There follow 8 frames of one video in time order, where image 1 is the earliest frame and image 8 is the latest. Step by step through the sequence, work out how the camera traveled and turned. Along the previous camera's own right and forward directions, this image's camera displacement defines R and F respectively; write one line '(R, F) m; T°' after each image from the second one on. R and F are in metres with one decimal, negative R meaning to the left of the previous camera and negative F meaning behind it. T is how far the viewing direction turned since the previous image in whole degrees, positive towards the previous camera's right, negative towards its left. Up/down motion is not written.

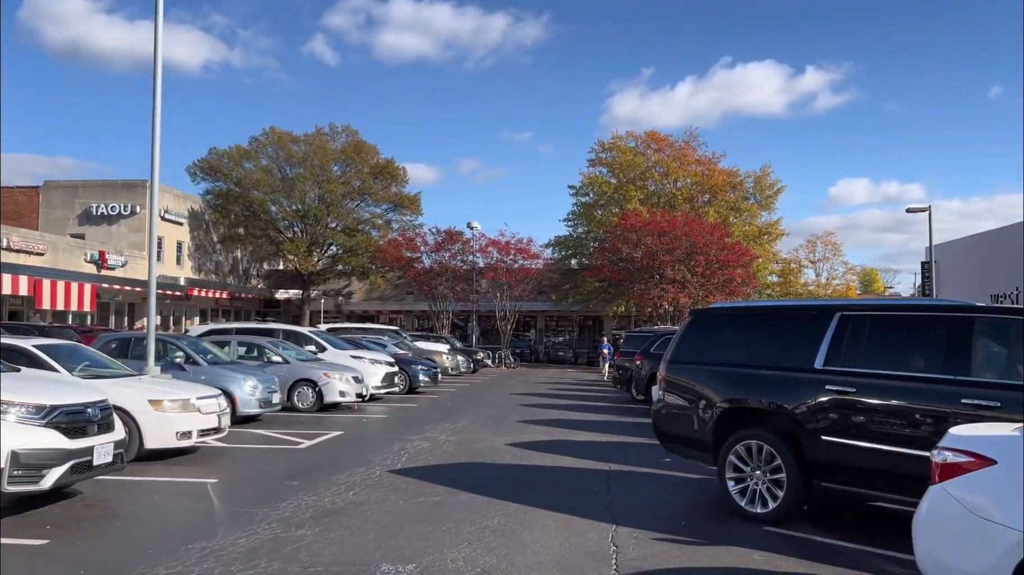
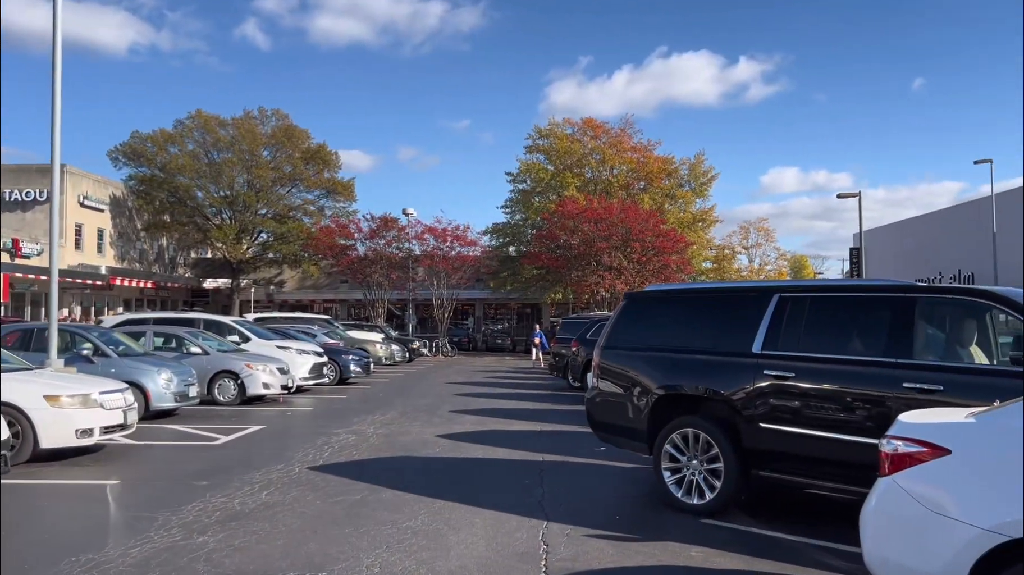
(+0.1, +0.5) m; +4°
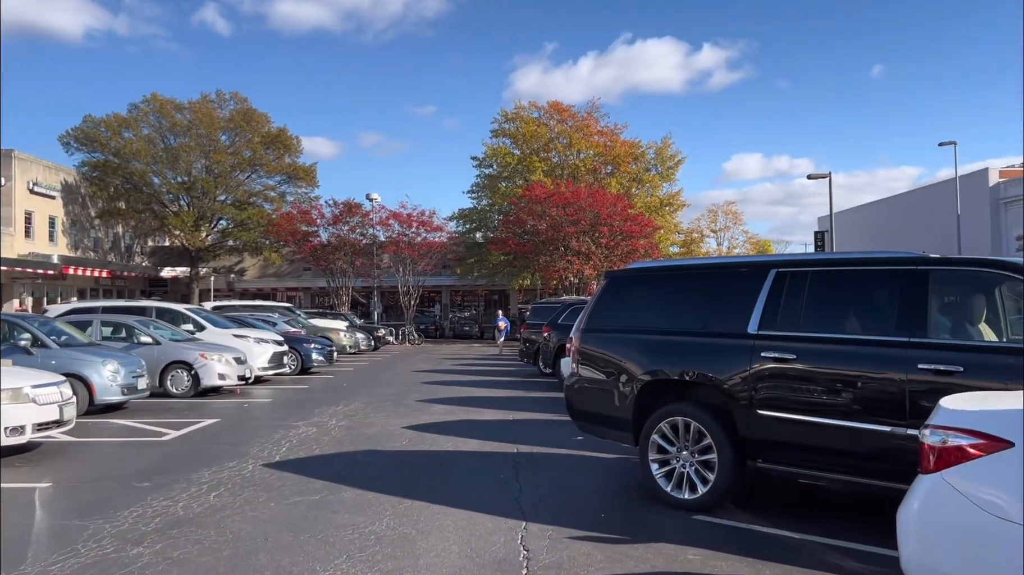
(0.0, +0.6) m; +2°
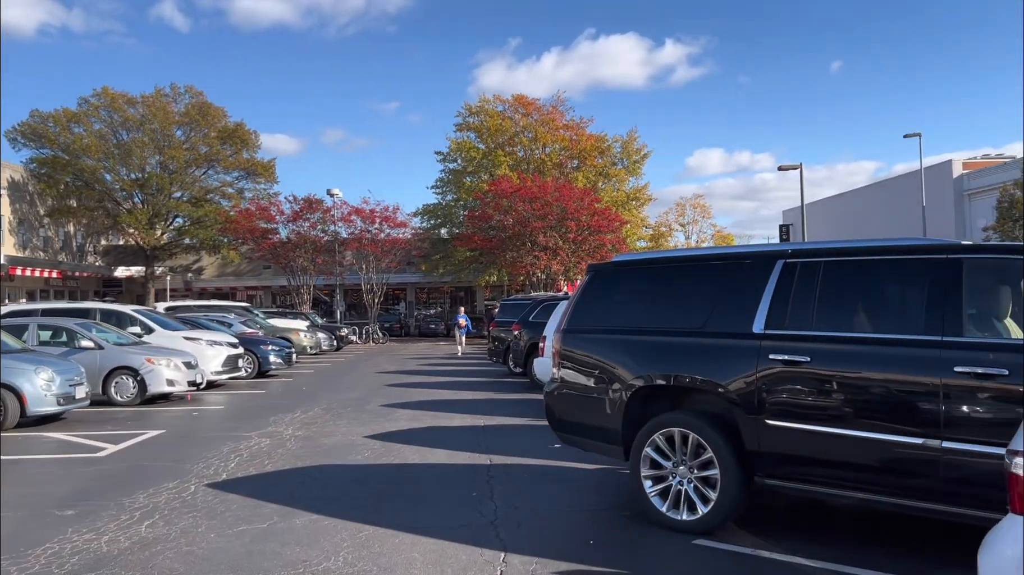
(-0.1, +0.8) m; +2°
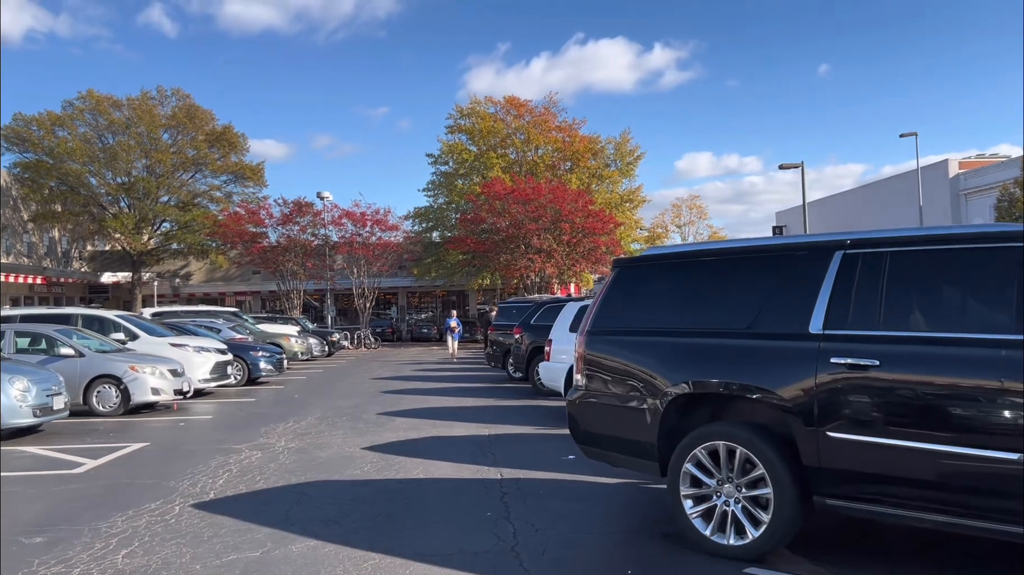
(-0.2, +0.6) m; +1°
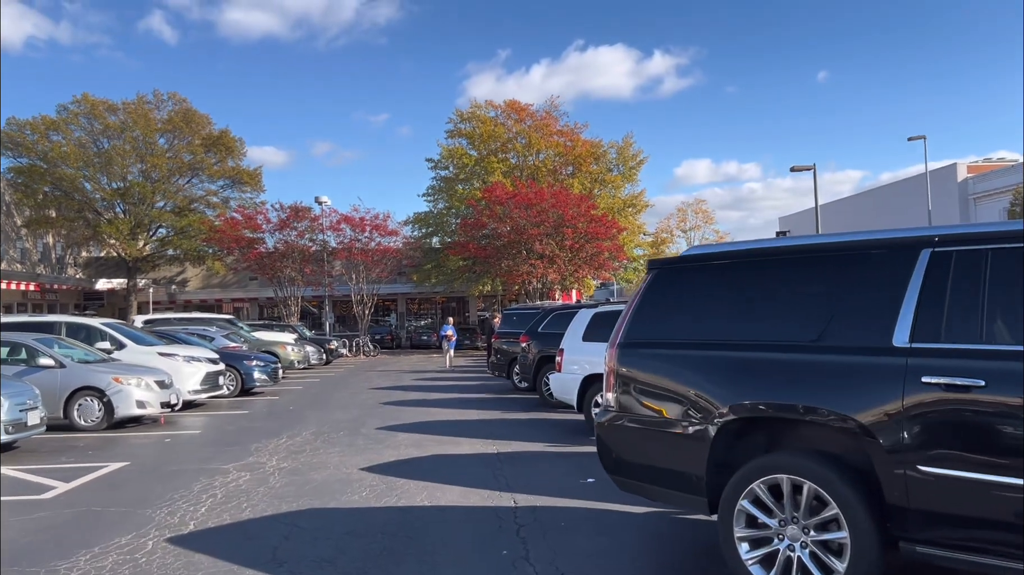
(-0.1, +0.7) m; 0°
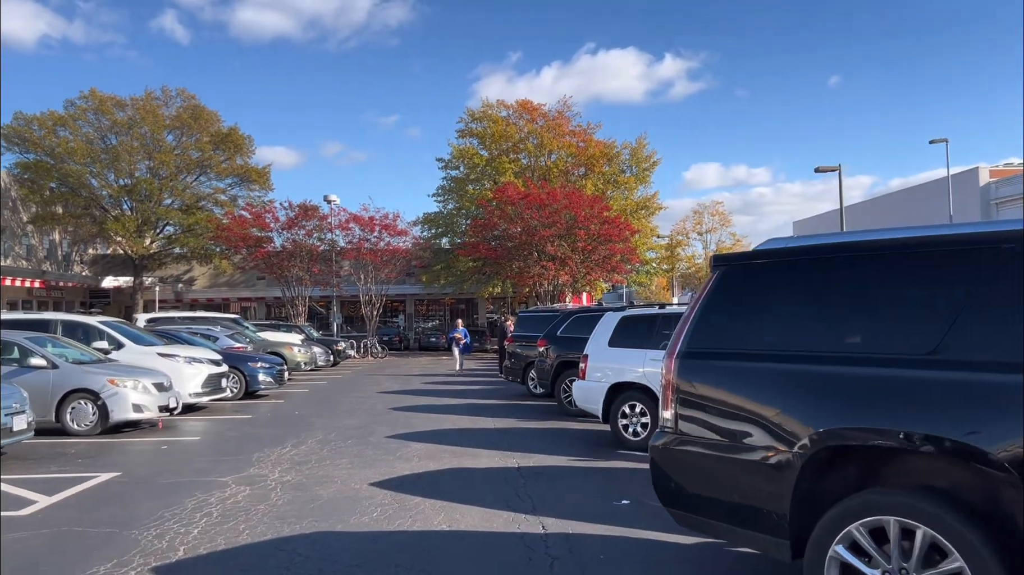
(-0.2, +0.7) m; -1°
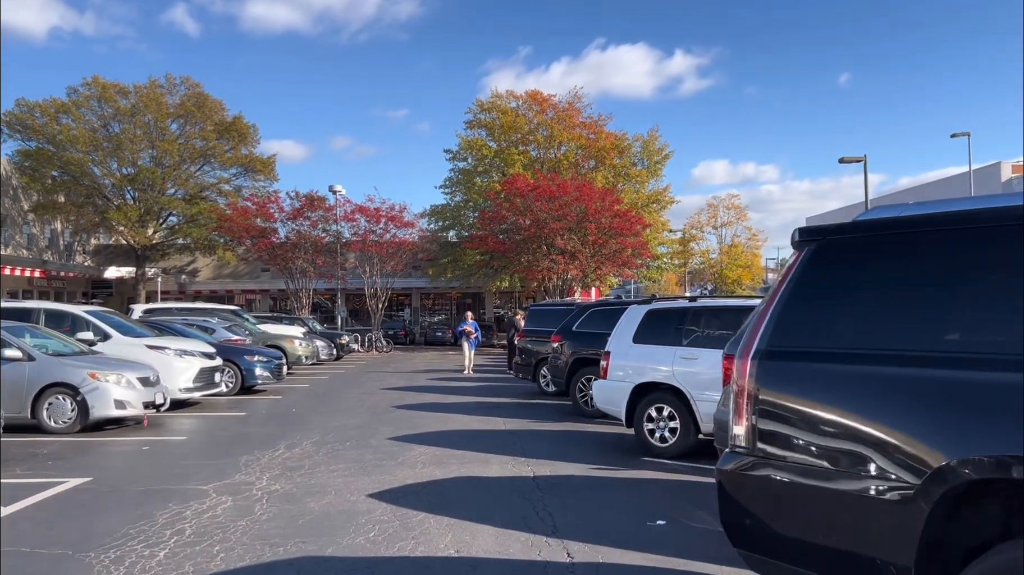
(-0.1, +0.9) m; 0°
